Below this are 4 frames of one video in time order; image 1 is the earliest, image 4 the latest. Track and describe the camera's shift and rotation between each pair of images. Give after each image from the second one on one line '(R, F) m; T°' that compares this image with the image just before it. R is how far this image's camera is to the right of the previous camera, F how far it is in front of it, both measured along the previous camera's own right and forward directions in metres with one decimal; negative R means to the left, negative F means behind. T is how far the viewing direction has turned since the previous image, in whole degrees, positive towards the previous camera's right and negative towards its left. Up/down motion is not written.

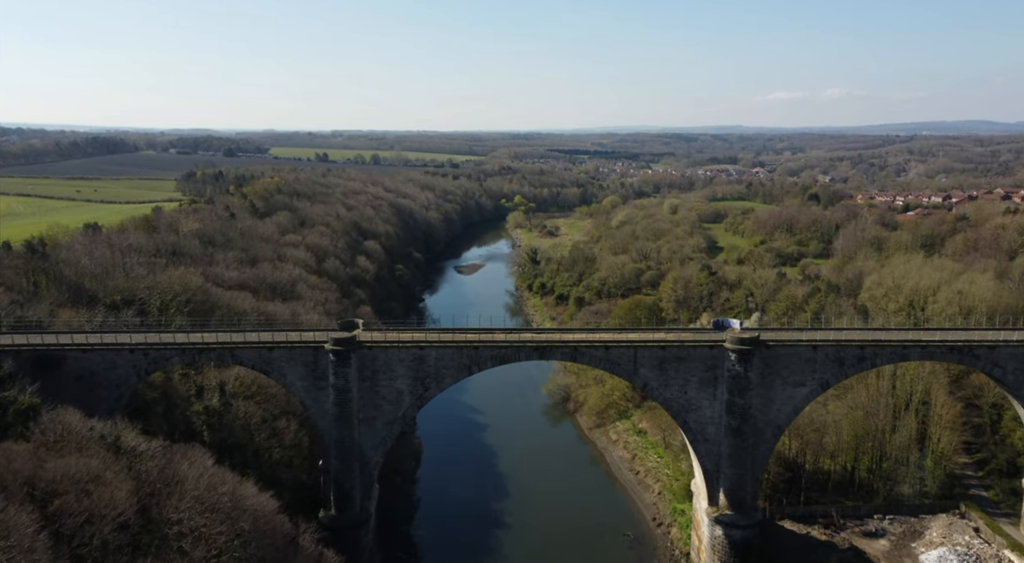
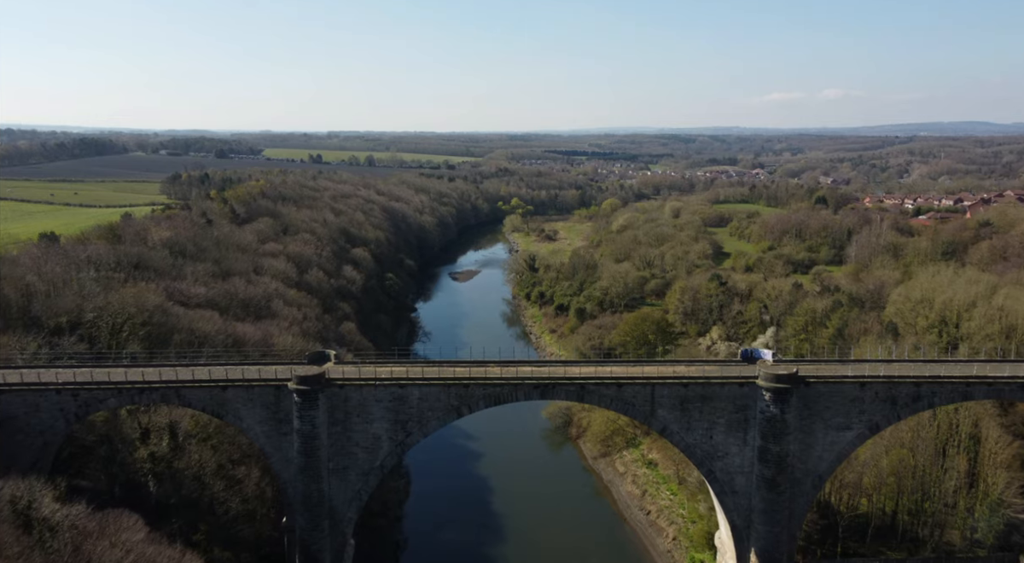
(0.0, +3.3) m; 0°
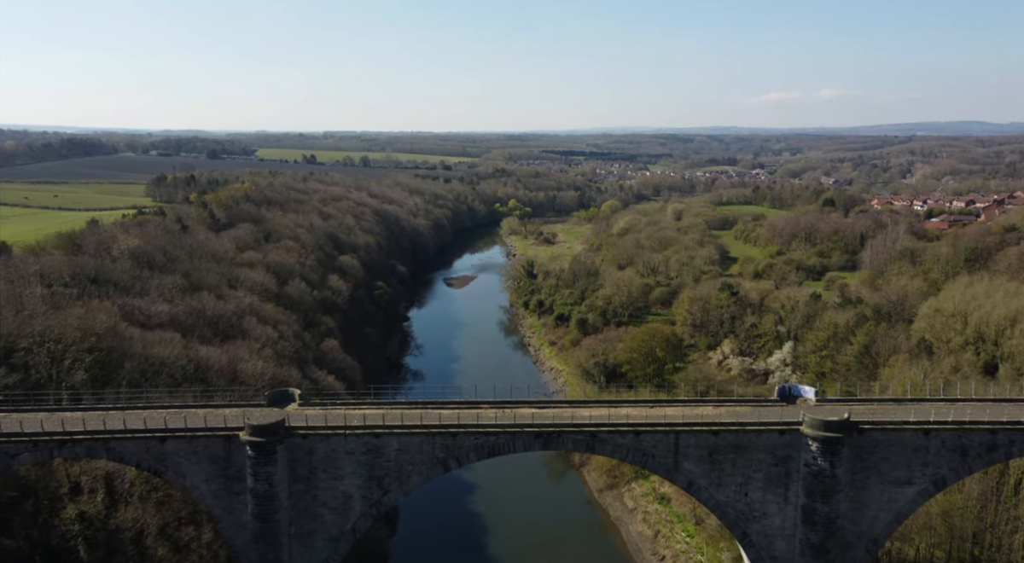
(0.0, +3.2) m; 0°
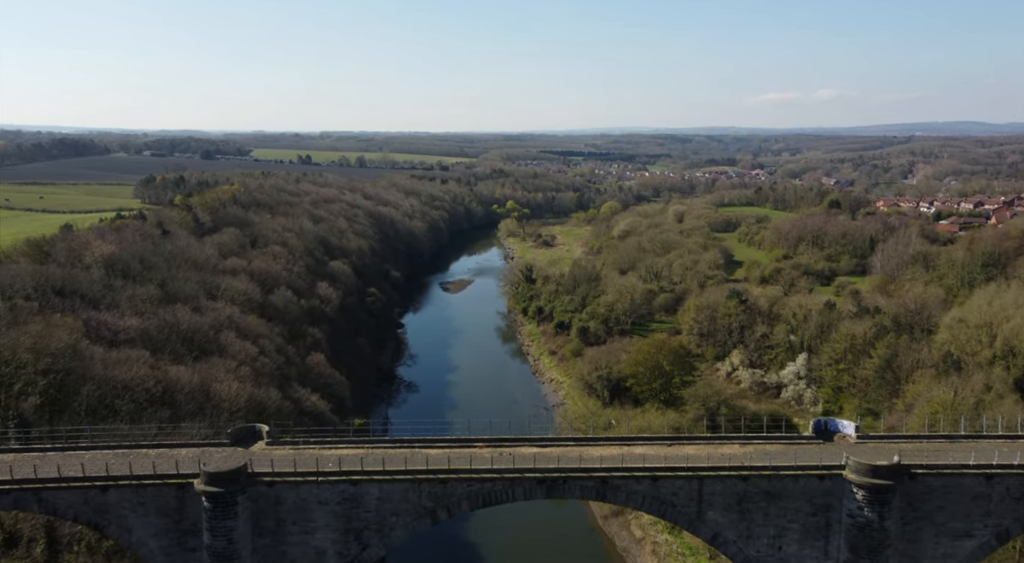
(0.0, +2.2) m; 0°
